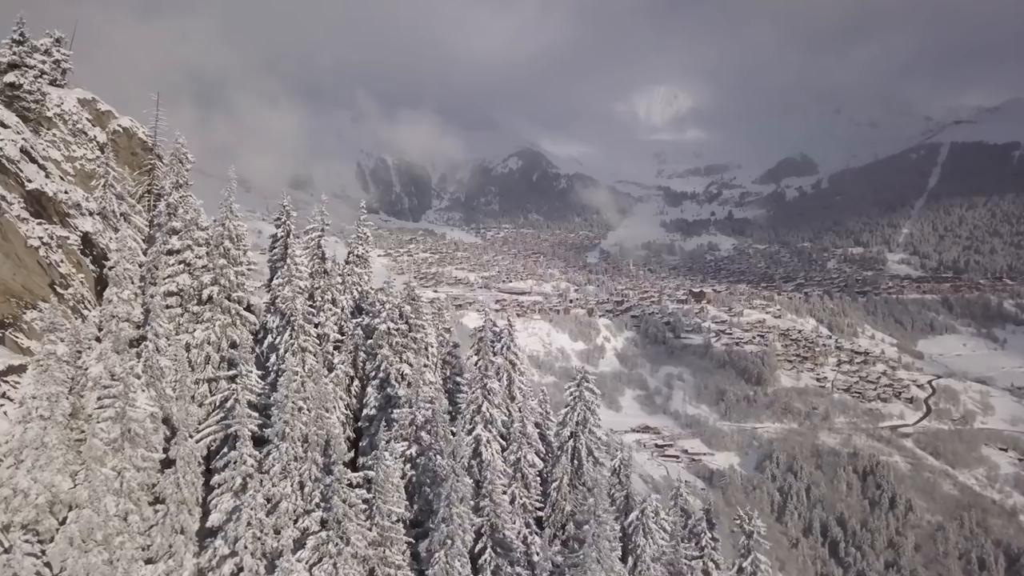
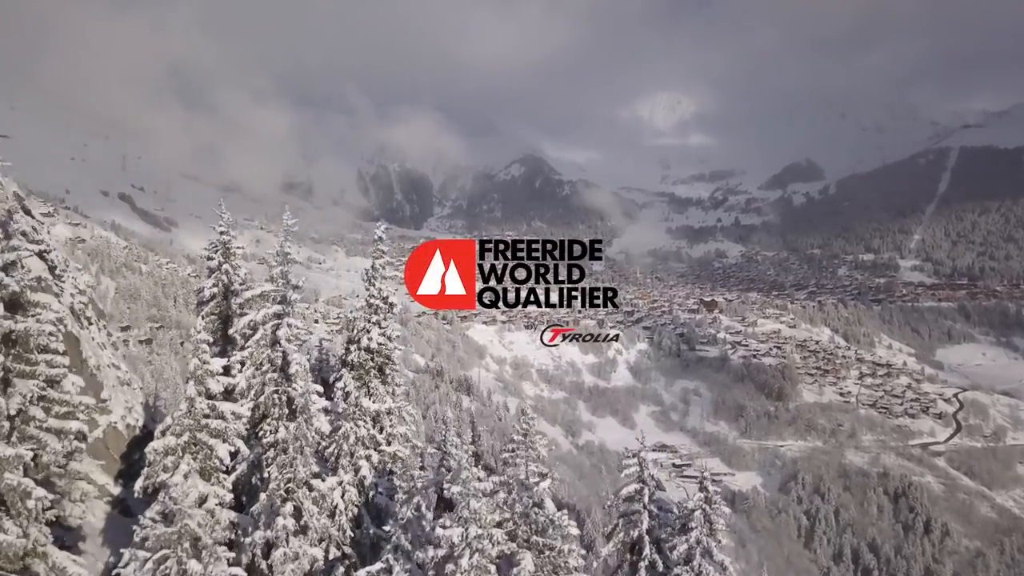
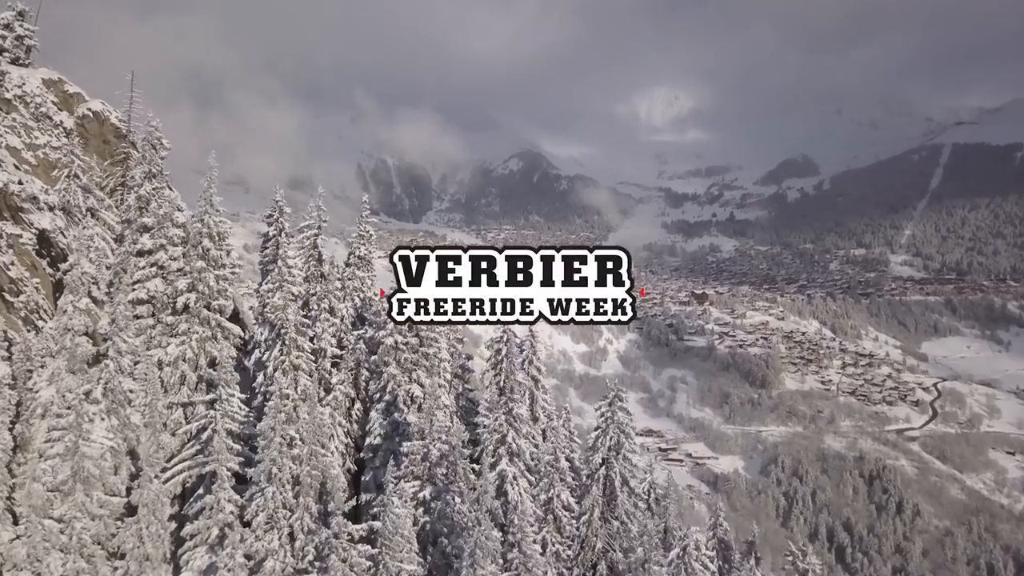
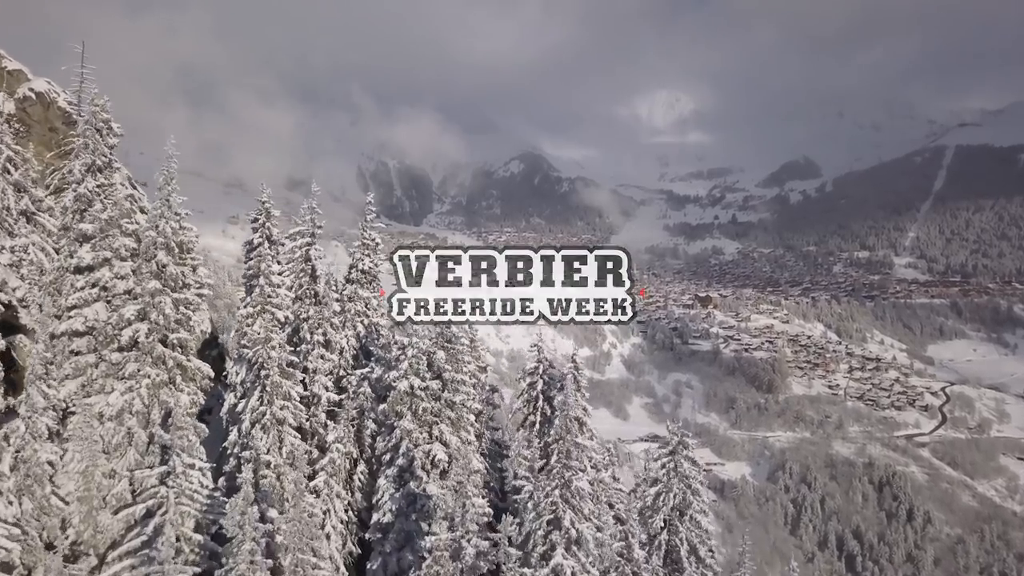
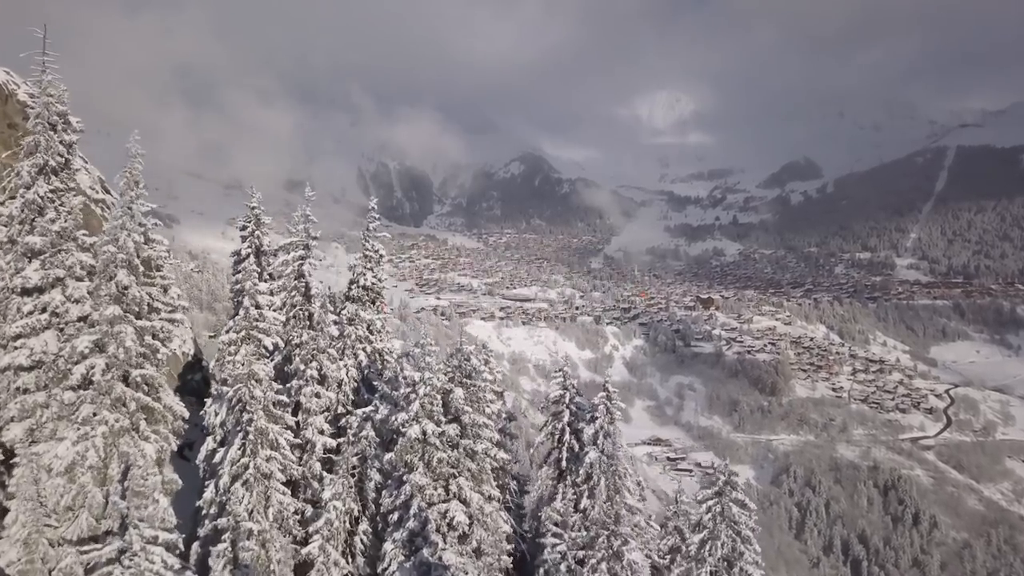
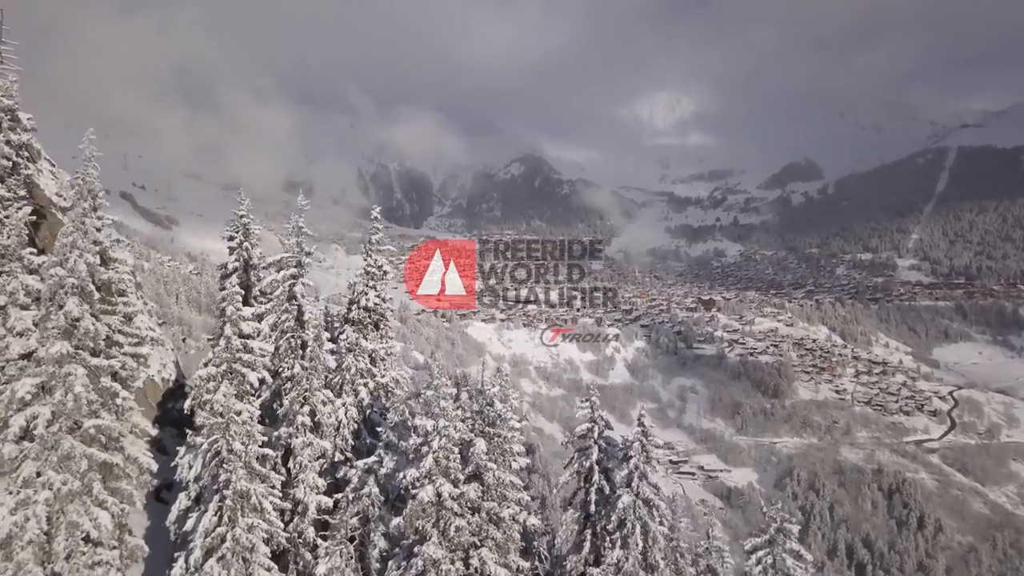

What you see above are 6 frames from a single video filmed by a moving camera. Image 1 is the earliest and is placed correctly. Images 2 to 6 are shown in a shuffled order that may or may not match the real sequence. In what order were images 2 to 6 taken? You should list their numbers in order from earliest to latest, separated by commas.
3, 4, 5, 6, 2
